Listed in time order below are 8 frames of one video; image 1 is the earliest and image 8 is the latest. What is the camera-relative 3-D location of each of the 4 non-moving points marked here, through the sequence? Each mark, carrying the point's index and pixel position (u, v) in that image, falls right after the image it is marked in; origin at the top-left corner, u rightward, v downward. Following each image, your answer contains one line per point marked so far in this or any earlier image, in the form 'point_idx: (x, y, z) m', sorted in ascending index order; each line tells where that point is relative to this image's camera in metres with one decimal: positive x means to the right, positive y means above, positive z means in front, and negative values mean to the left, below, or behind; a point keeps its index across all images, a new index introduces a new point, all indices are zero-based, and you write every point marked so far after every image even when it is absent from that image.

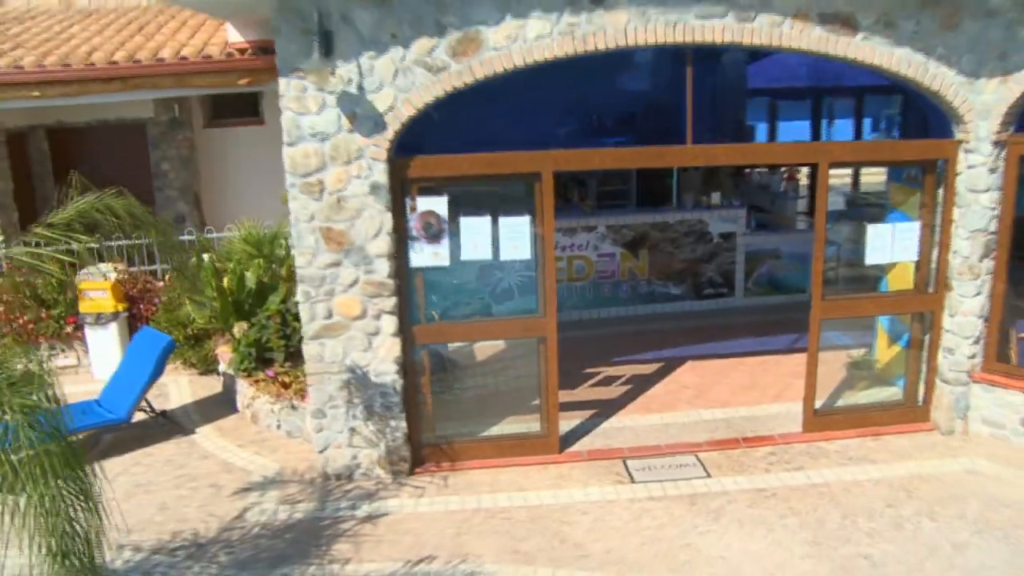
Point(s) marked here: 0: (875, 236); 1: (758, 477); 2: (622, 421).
0: (+2.8, +0.4, +7.4) m
1: (+1.8, -1.3, +6.9) m
2: (+1.0, -1.0, +7.8) m
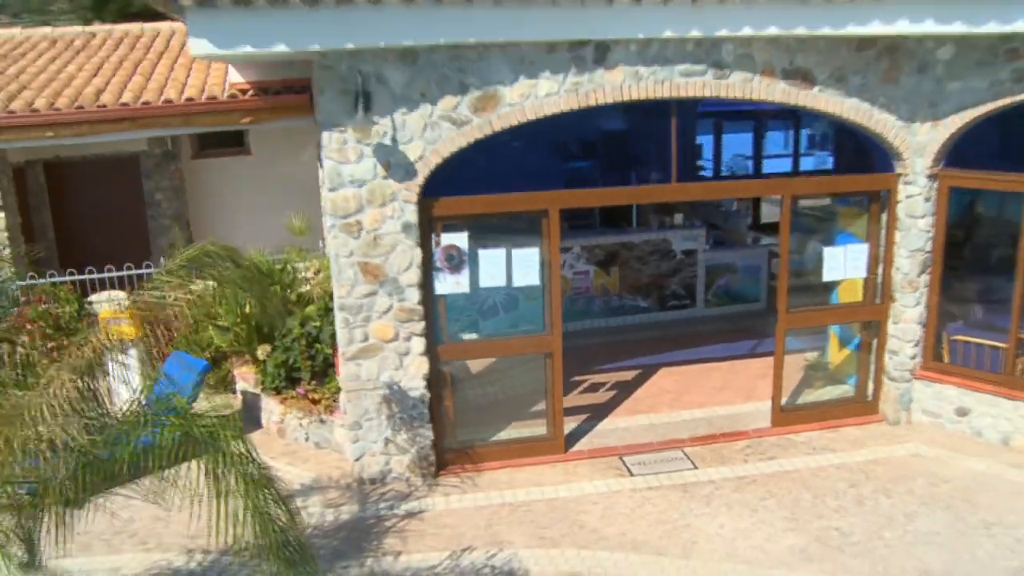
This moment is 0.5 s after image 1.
0: (+2.8, +0.3, +8.5) m
1: (+1.9, -1.4, +8.0) m
2: (+1.0, -1.1, +8.8) m
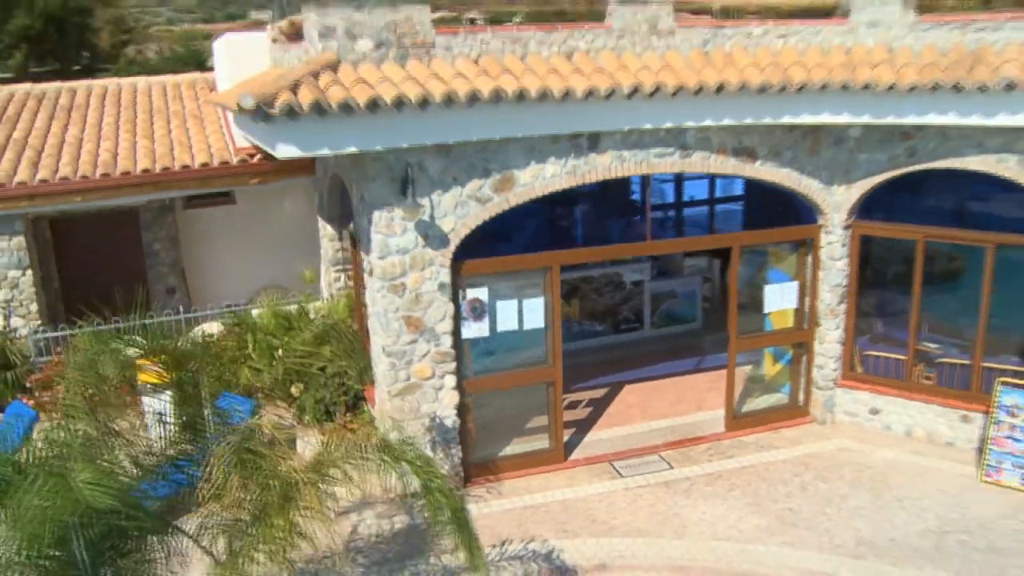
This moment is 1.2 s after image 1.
0: (+2.8, 0.0, +10.5) m
1: (+1.9, -1.7, +9.8) m
2: (+1.0, -1.5, +10.5) m
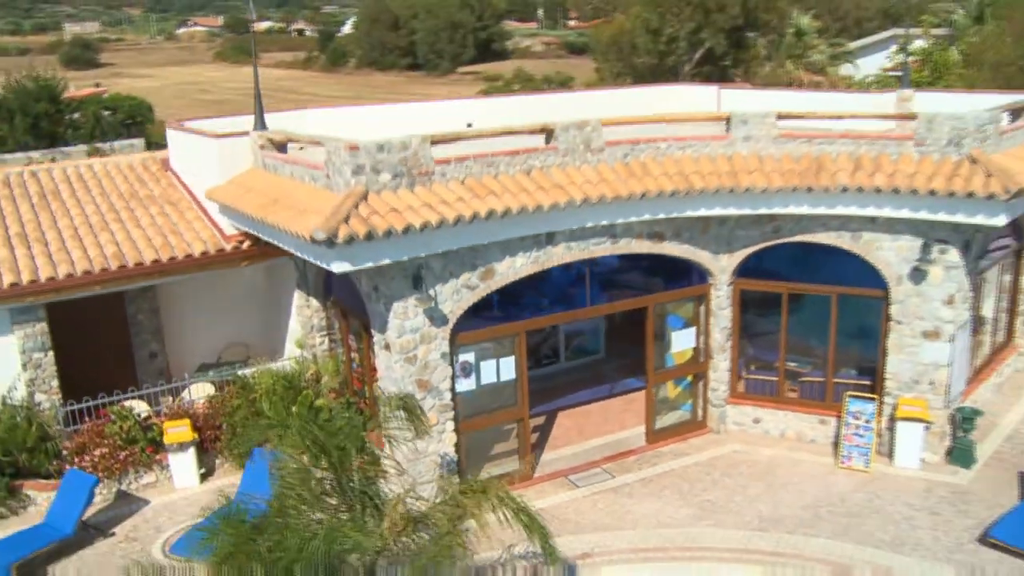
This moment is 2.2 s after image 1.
0: (+2.2, -0.6, +13.5) m
1: (+1.6, -2.3, +12.7) m
2: (+0.5, -2.2, +13.2) m
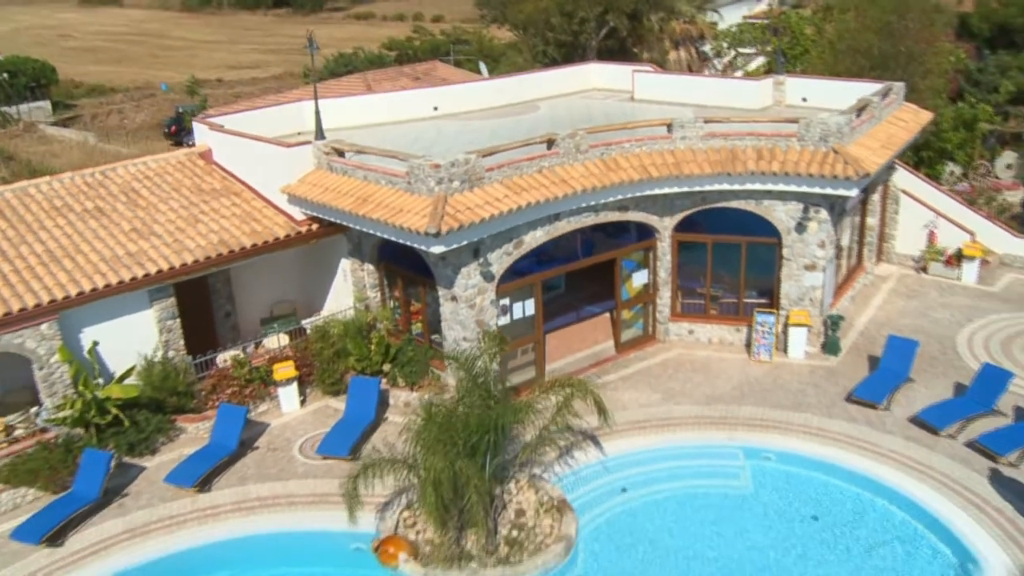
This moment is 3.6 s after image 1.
0: (+2.3, +0.3, +18.7) m
1: (+1.9, -1.5, +18.0) m
2: (+0.7, -1.4, +18.4) m
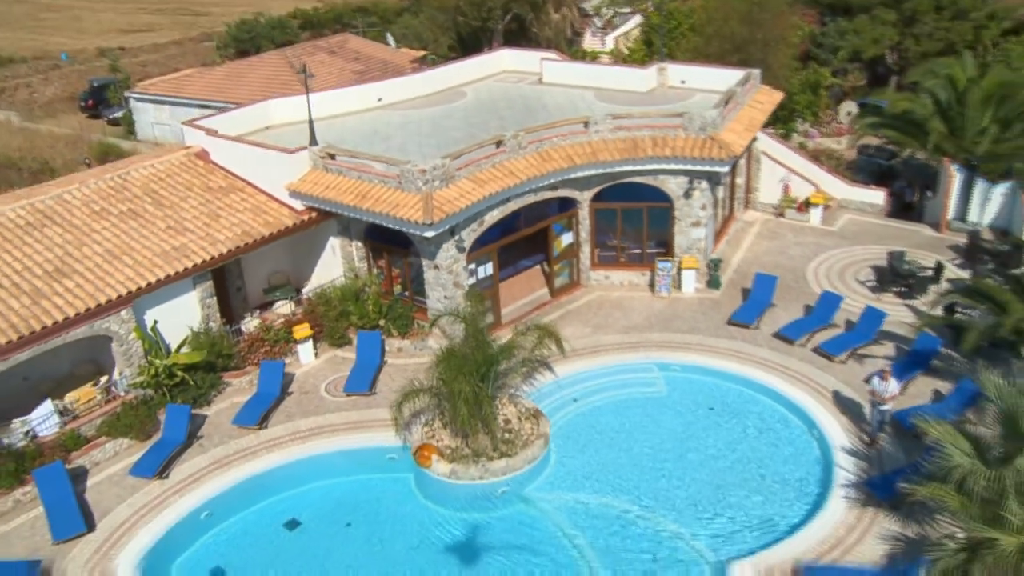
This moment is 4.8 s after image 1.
0: (+1.2, +1.3, +24.0) m
1: (+1.0, -0.6, +23.4) m
2: (-0.2, -0.6, +23.6) m
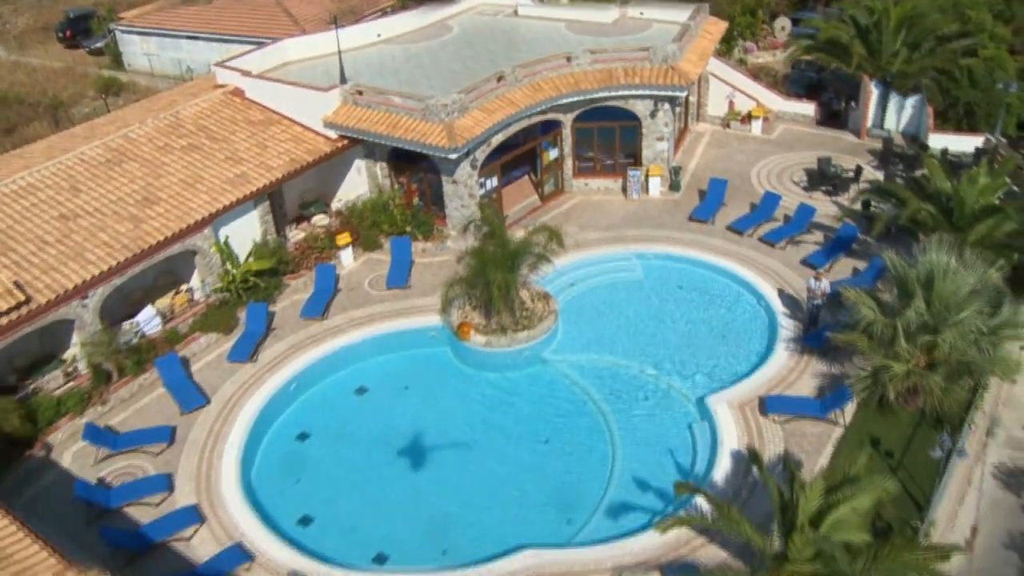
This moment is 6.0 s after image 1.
0: (+1.1, +3.9, +28.8) m
1: (+1.0, +2.0, +28.3) m
2: (-0.2, +2.0, +28.4) m
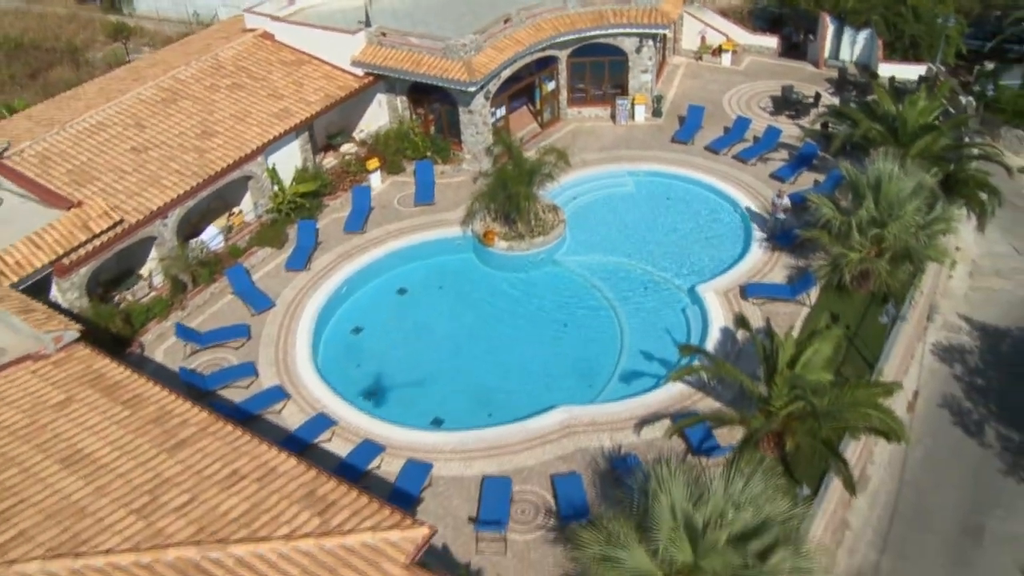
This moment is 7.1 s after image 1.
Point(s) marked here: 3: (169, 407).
0: (+1.2, +6.7, +32.5) m
1: (+1.2, +4.7, +32.2) m
2: (-0.1, +4.7, +32.3) m
3: (-6.4, -2.2, +18.5) m
